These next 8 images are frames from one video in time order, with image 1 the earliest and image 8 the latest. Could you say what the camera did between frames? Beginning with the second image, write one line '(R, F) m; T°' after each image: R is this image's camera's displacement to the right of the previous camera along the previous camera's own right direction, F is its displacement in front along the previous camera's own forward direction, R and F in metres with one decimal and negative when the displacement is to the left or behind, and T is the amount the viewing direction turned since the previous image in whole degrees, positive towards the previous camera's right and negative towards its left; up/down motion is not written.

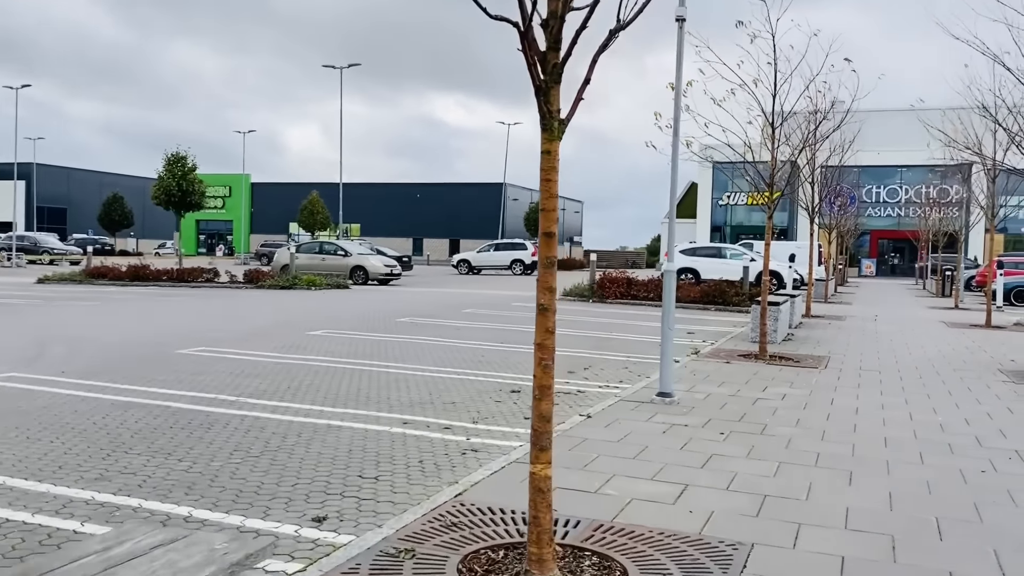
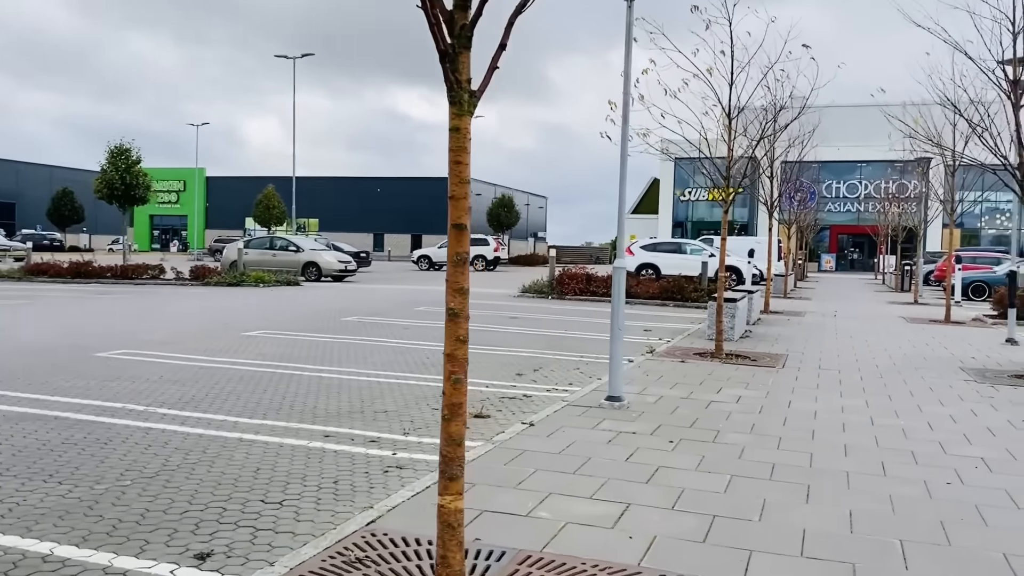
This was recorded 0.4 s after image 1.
(+0.2, +0.5) m; +2°
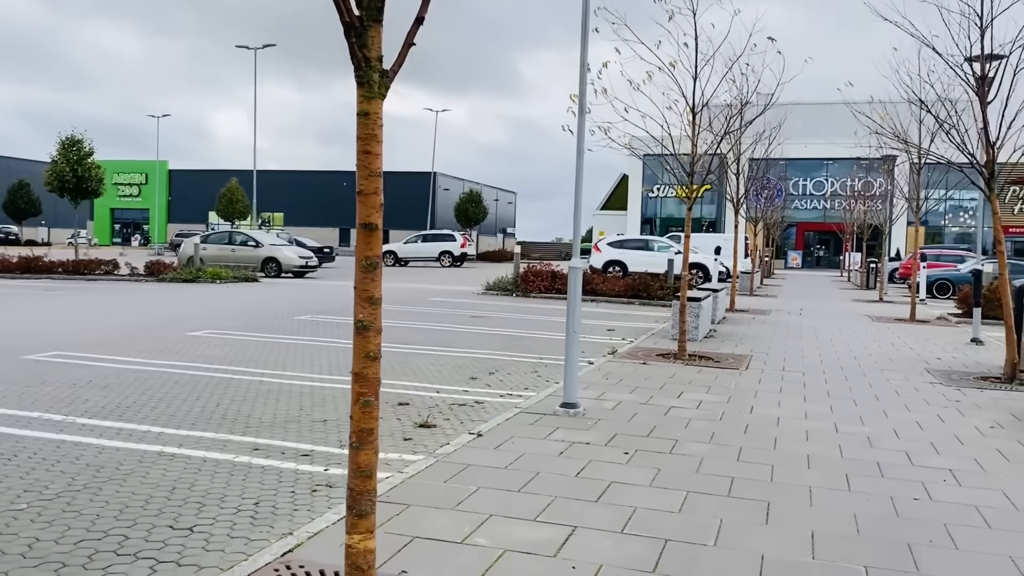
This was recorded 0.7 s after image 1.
(+0.2, +0.4) m; +2°
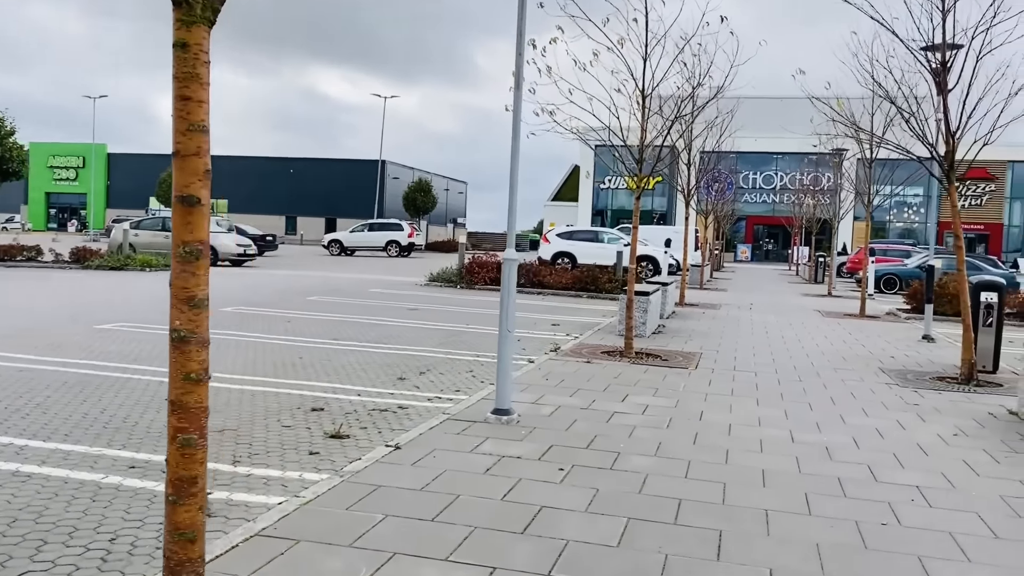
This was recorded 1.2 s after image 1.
(+0.2, +0.7) m; +3°
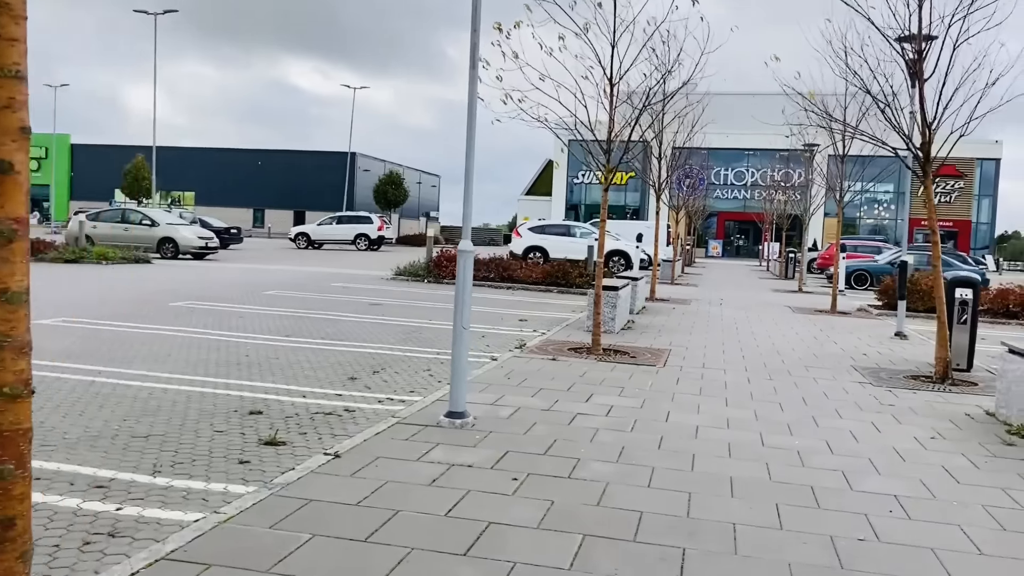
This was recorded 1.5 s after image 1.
(+0.1, +0.4) m; +2°
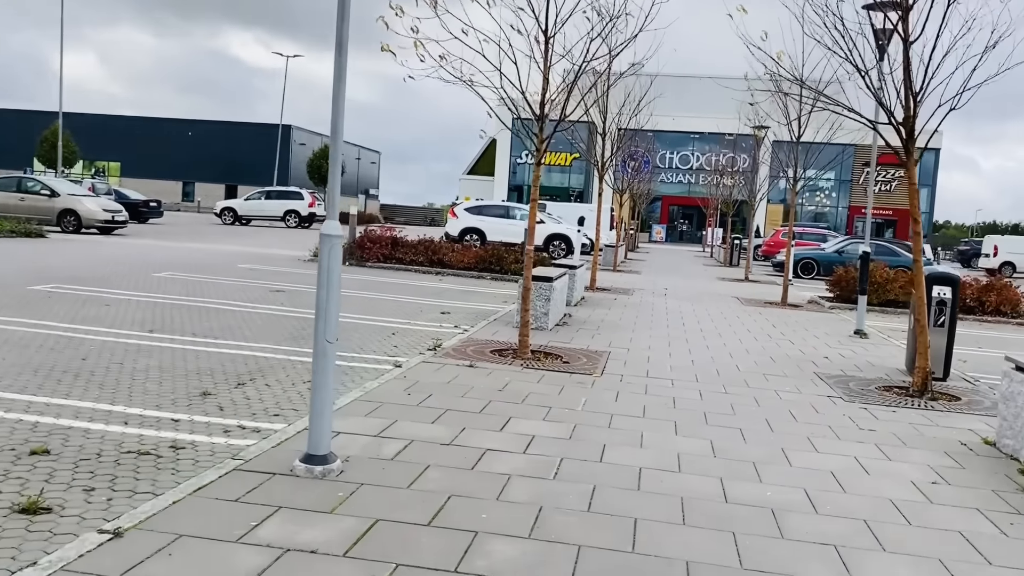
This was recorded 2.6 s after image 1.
(+0.3, +1.6) m; +4°
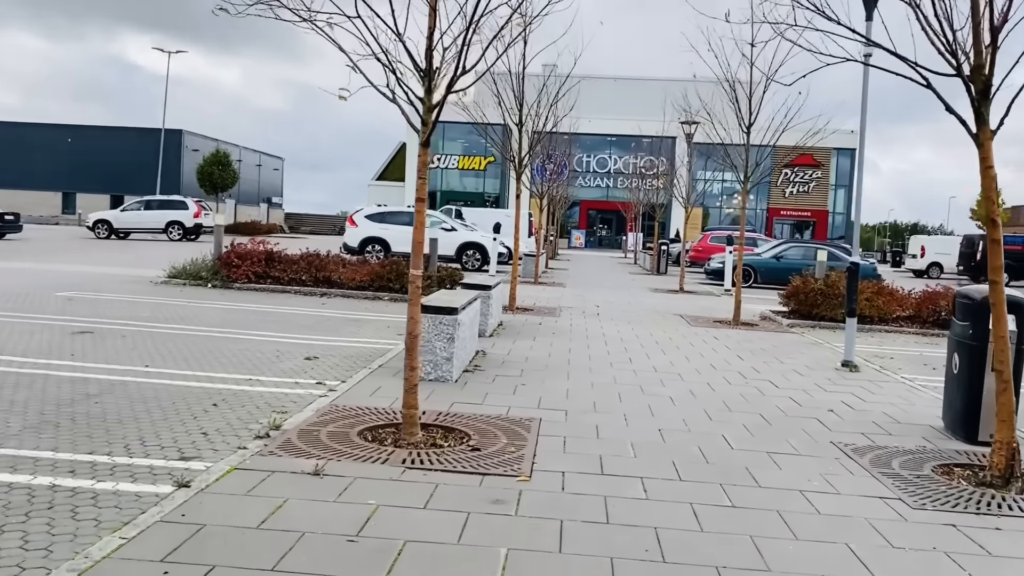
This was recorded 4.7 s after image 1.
(+0.3, +2.9) m; +5°
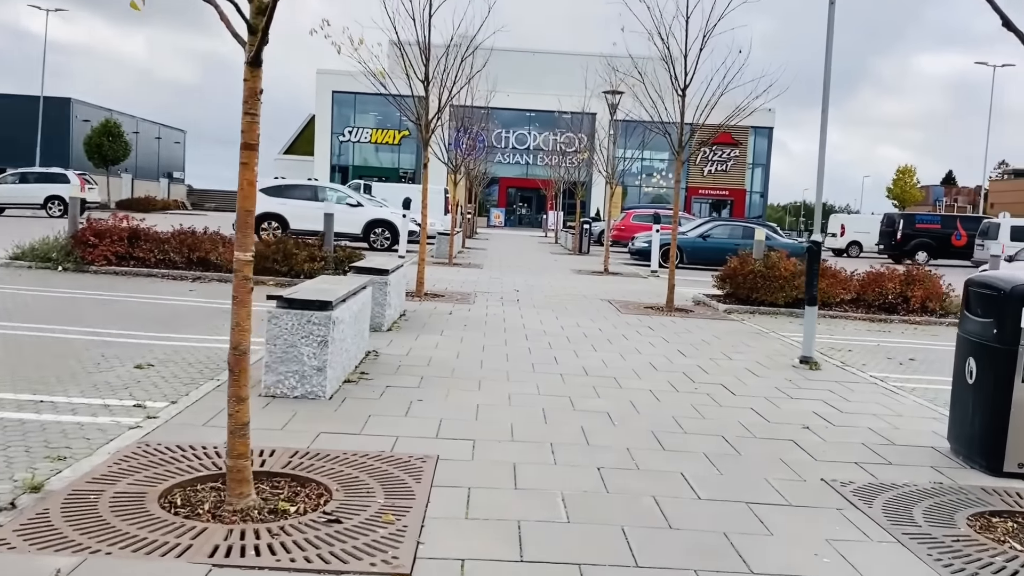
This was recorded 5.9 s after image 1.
(+0.2, +1.7) m; +5°
